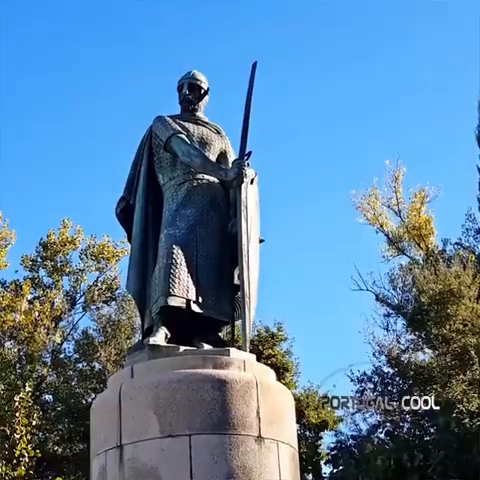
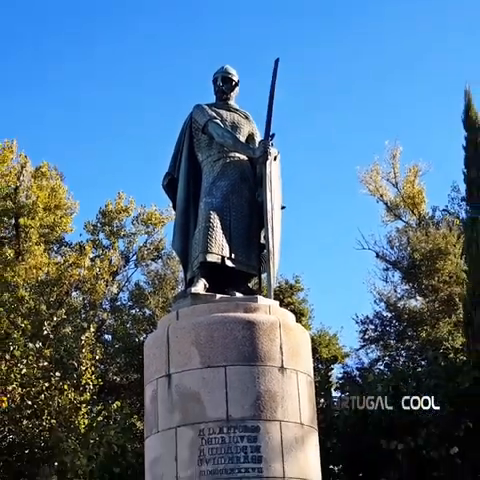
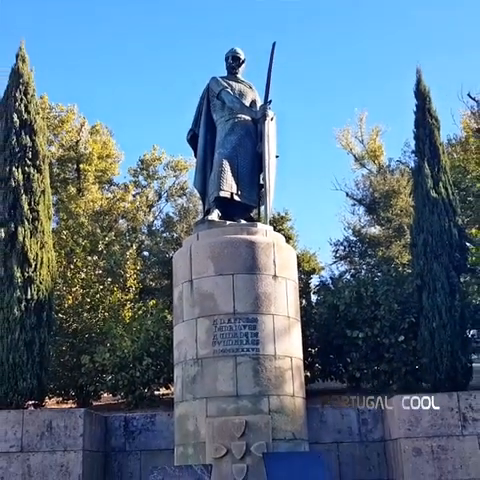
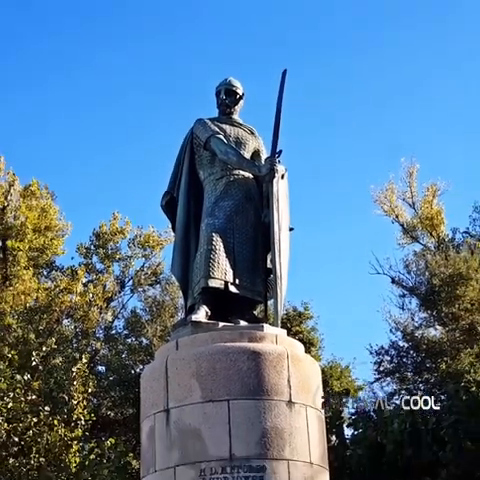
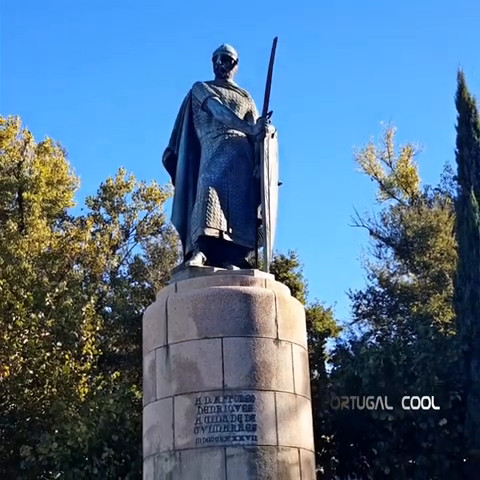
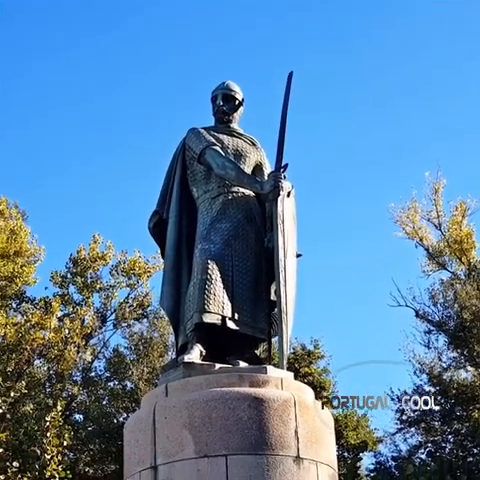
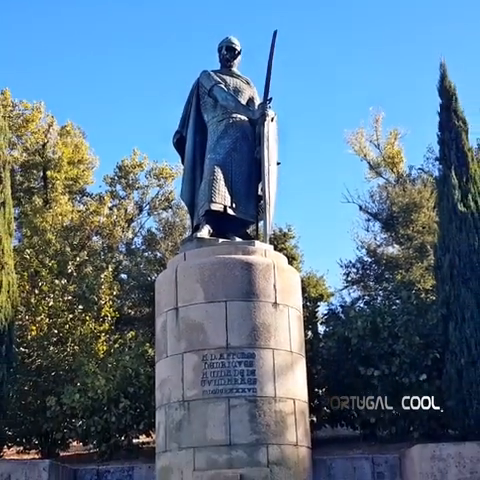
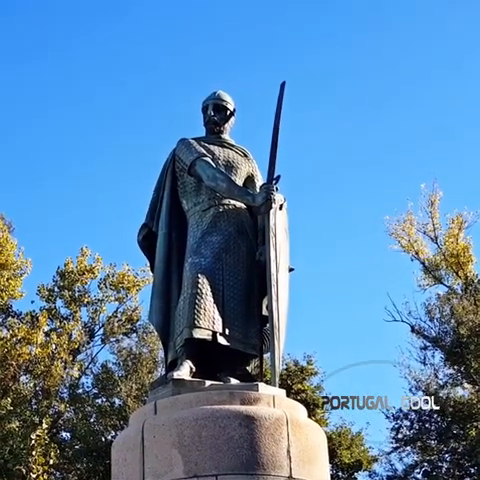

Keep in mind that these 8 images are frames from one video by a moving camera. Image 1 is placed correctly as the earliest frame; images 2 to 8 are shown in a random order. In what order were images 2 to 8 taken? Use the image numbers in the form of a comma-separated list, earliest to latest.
8, 6, 4, 2, 5, 7, 3
